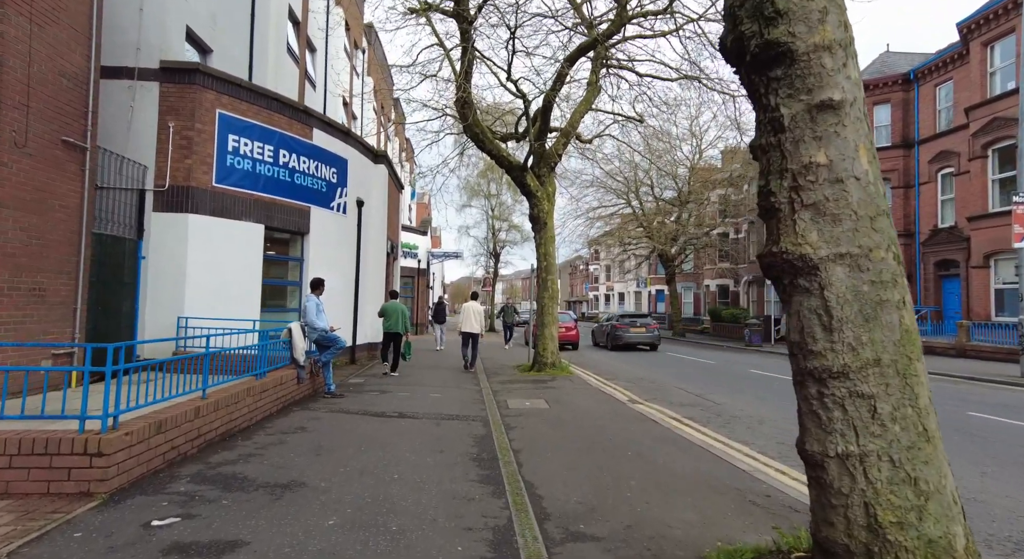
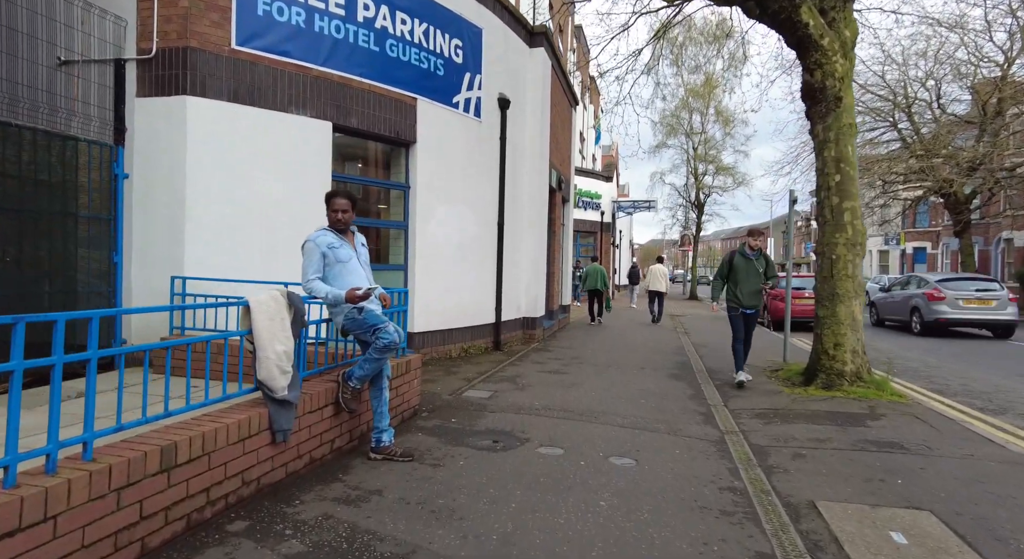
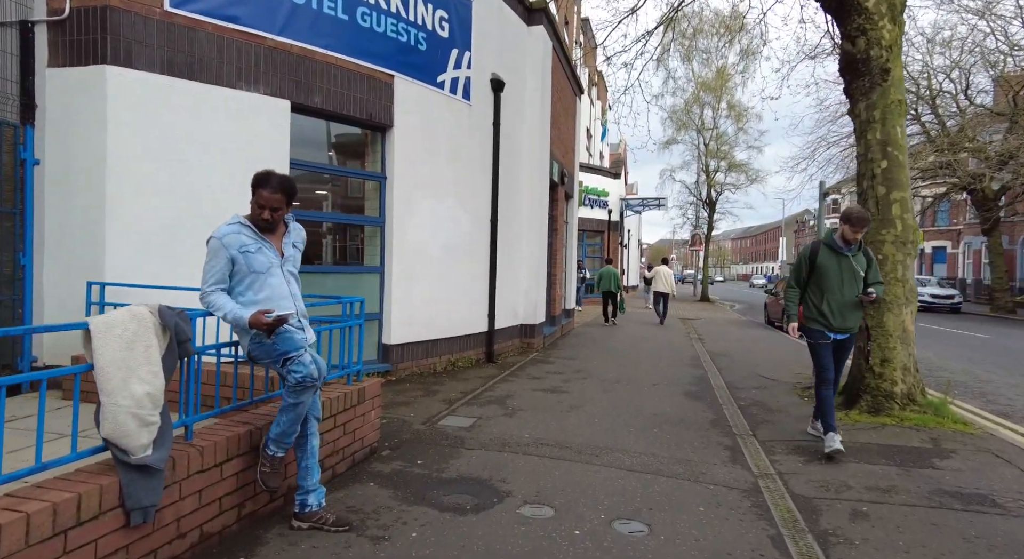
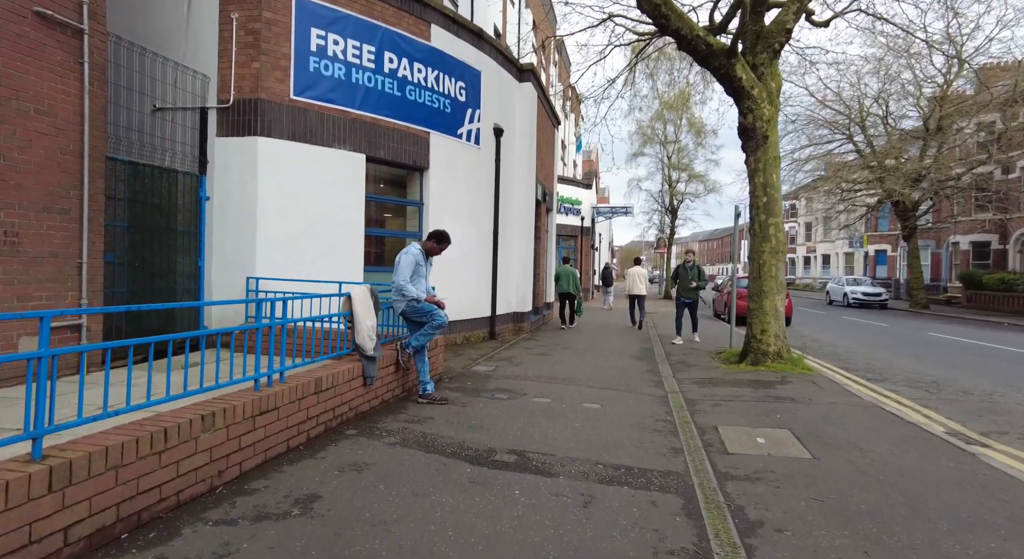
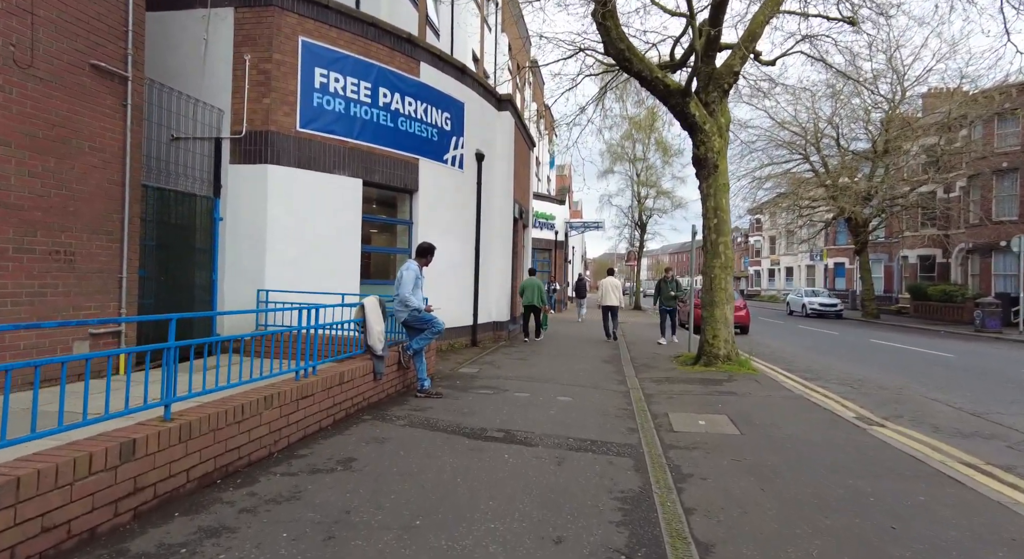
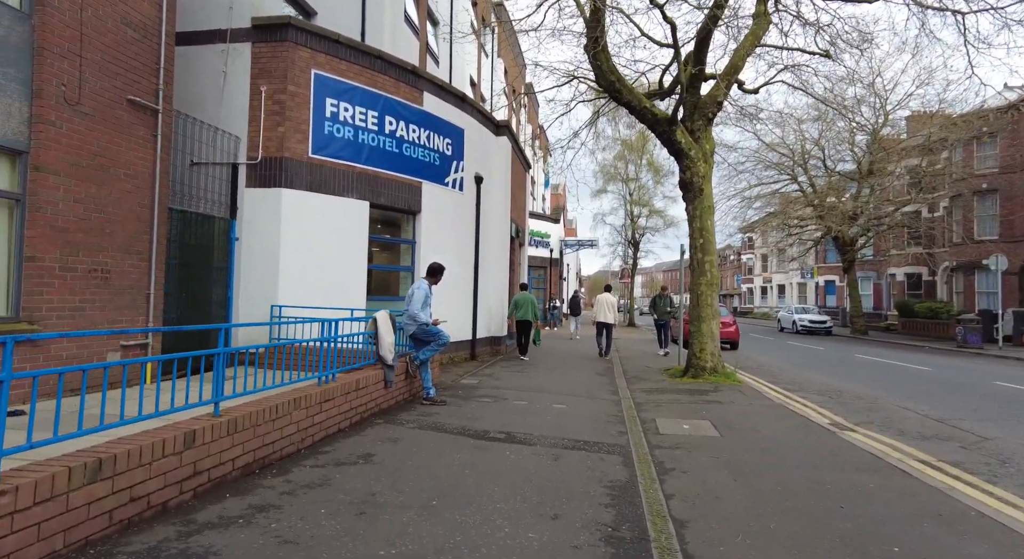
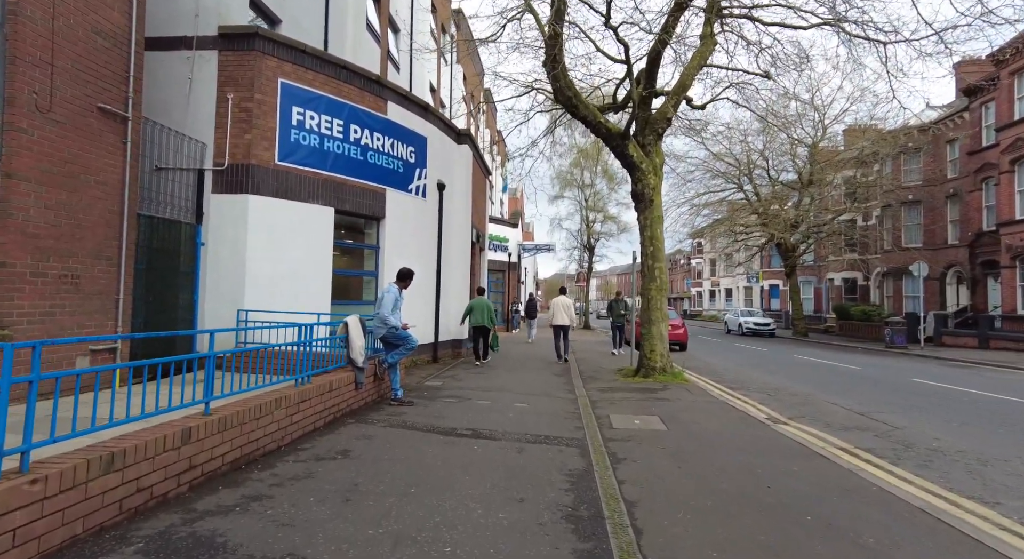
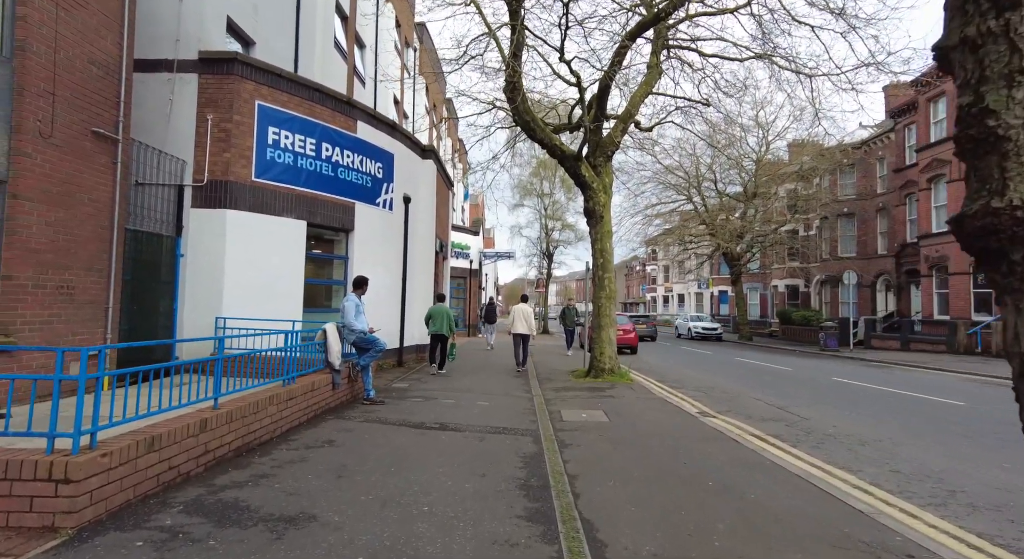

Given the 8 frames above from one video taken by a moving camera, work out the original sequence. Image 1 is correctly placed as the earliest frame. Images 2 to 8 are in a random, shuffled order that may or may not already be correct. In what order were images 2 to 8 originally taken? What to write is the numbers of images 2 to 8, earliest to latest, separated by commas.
8, 7, 6, 5, 4, 2, 3
